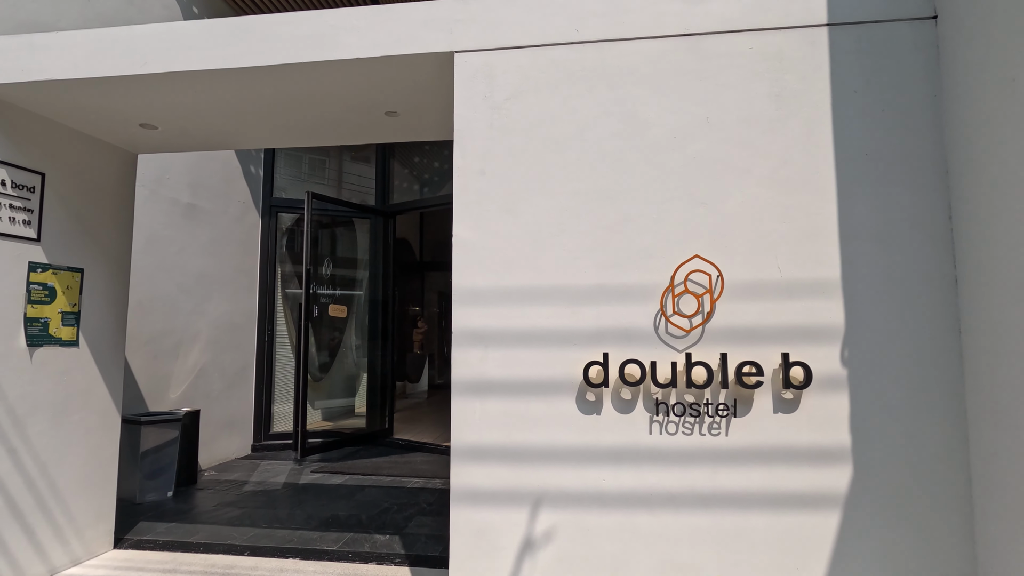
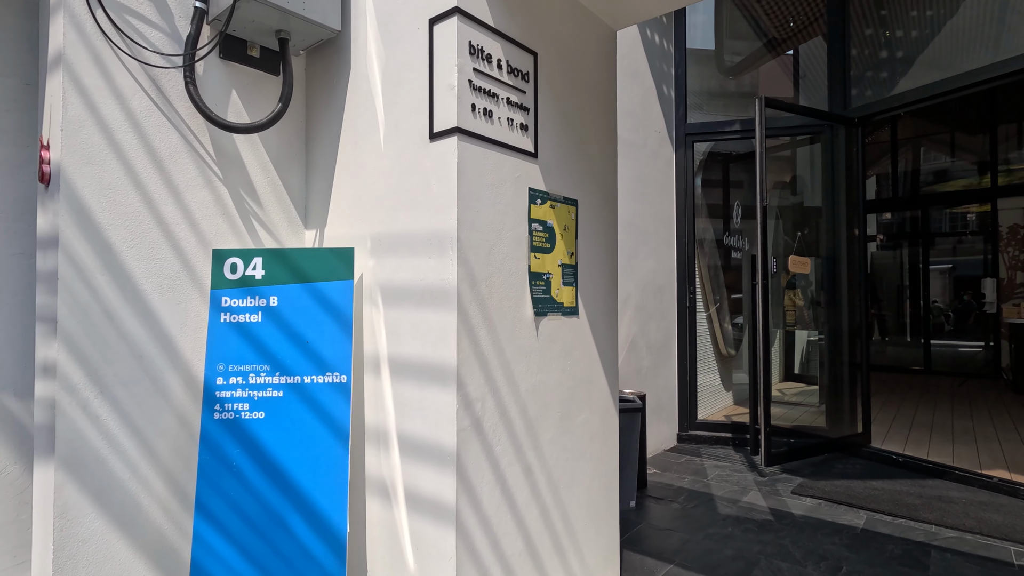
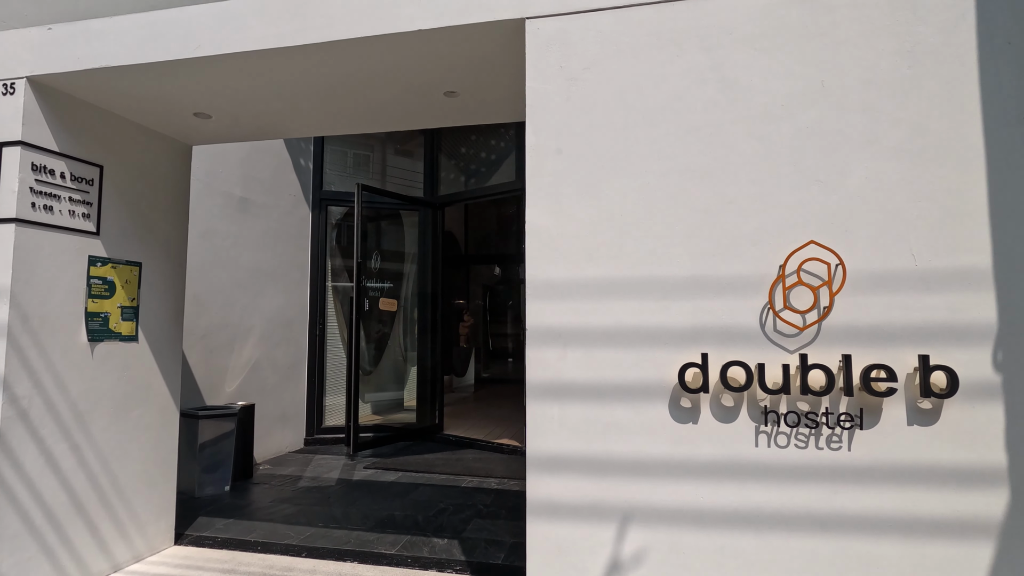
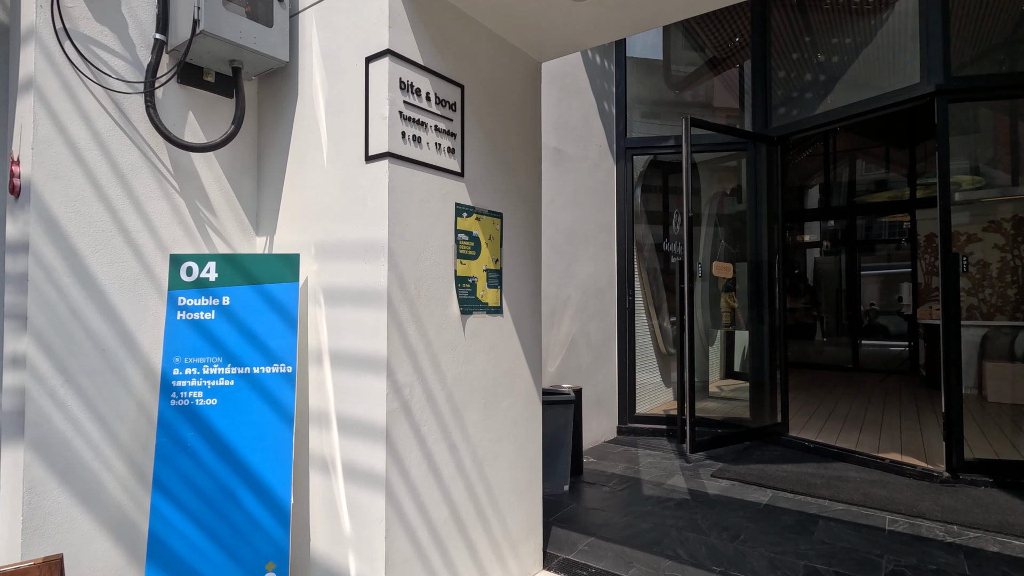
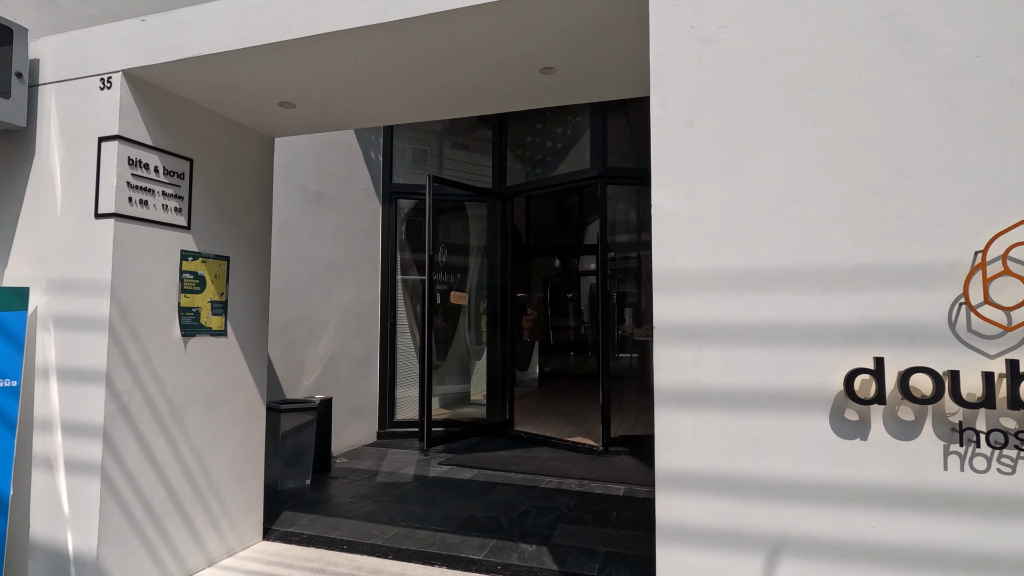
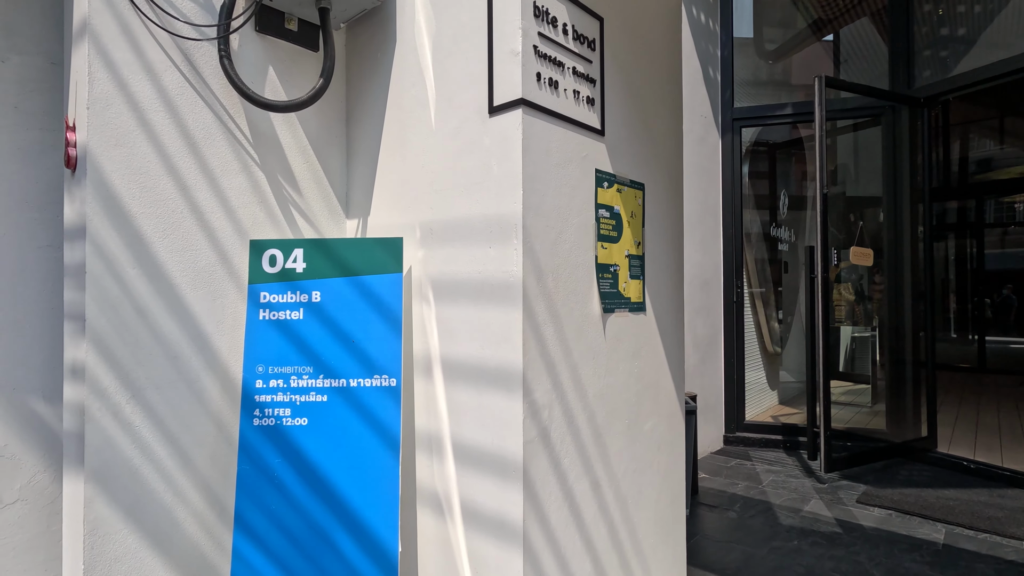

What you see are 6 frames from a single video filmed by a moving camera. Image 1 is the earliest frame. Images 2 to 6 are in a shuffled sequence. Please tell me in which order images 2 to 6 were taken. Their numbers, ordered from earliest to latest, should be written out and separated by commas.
3, 5, 4, 2, 6
